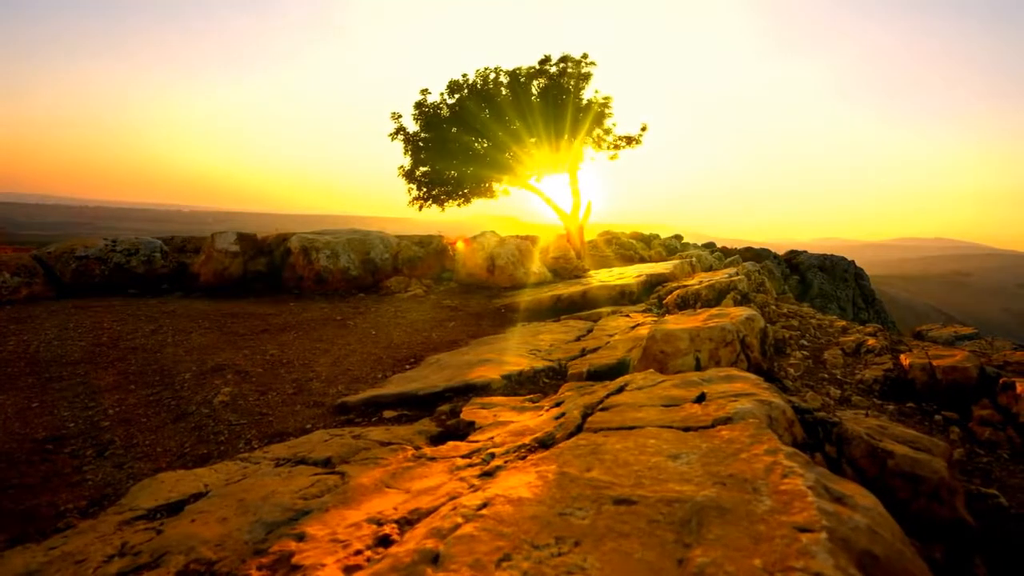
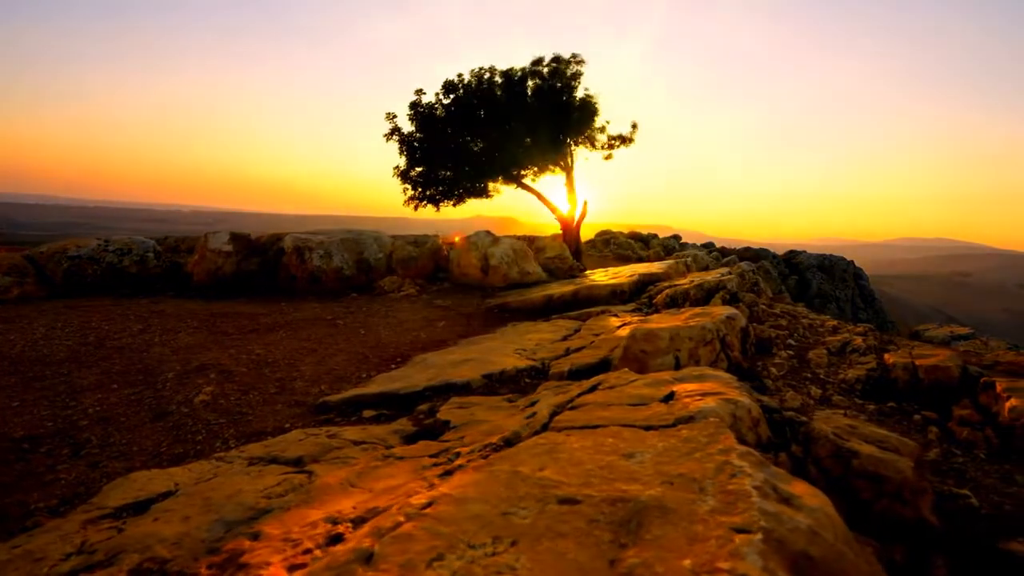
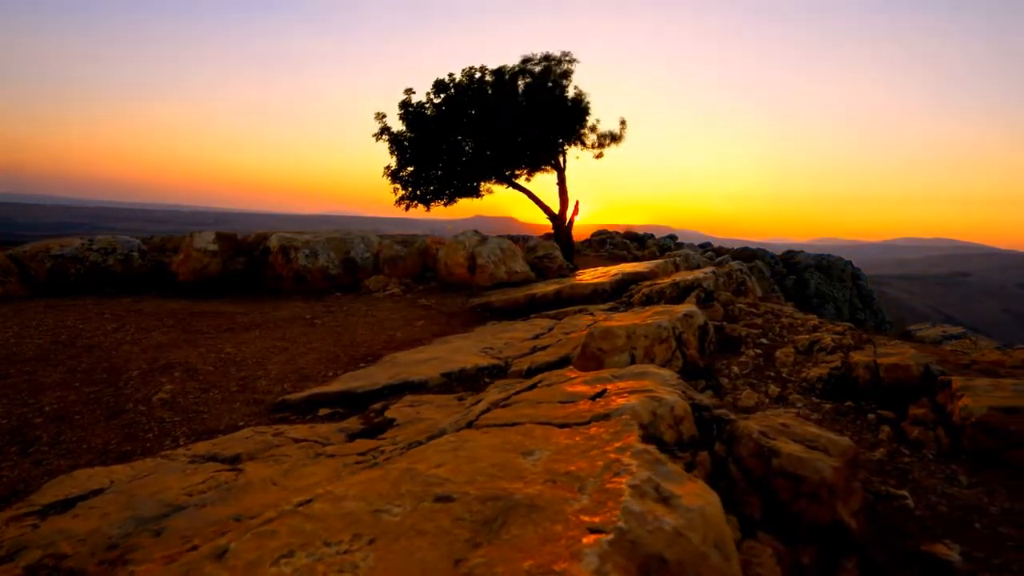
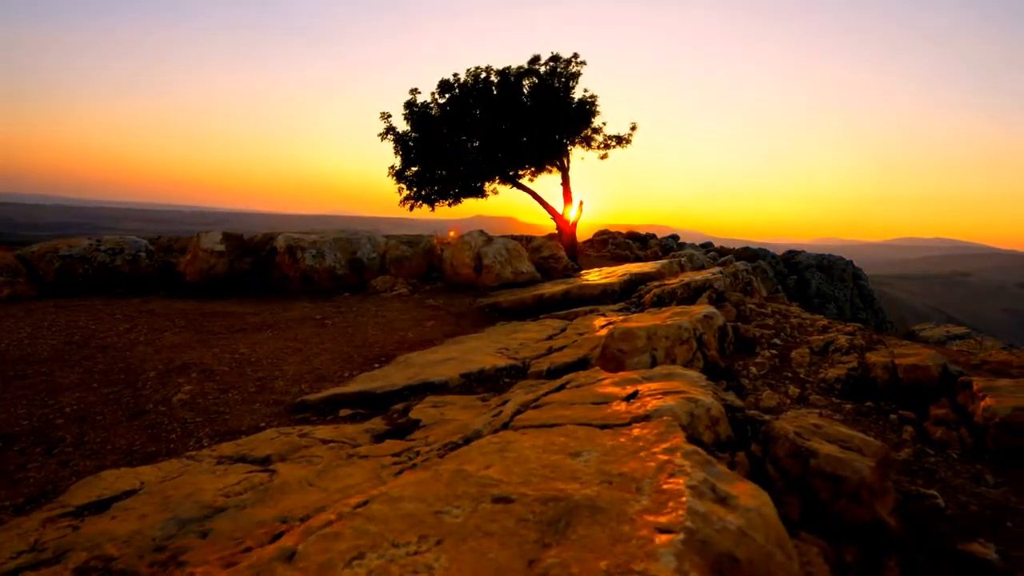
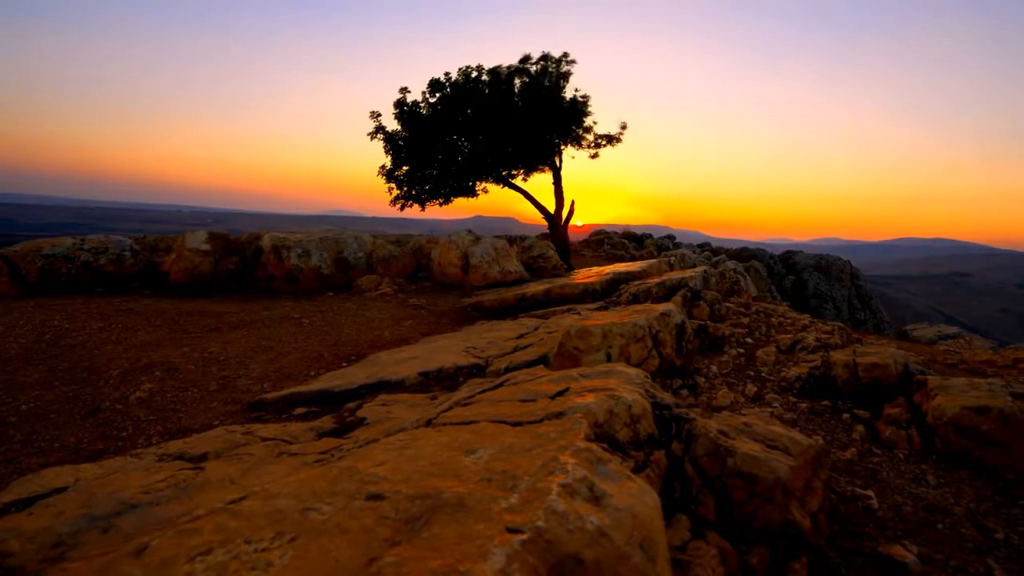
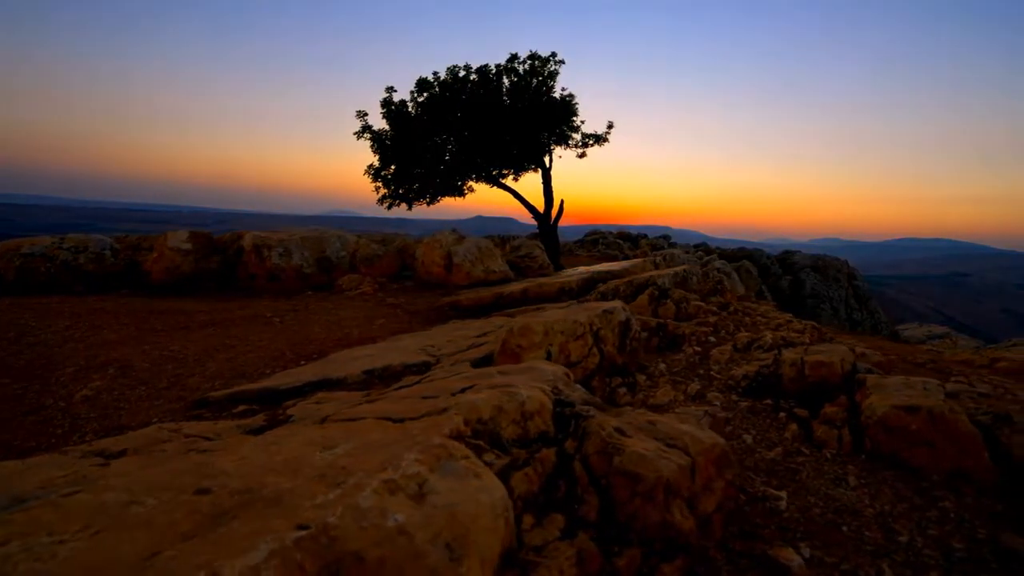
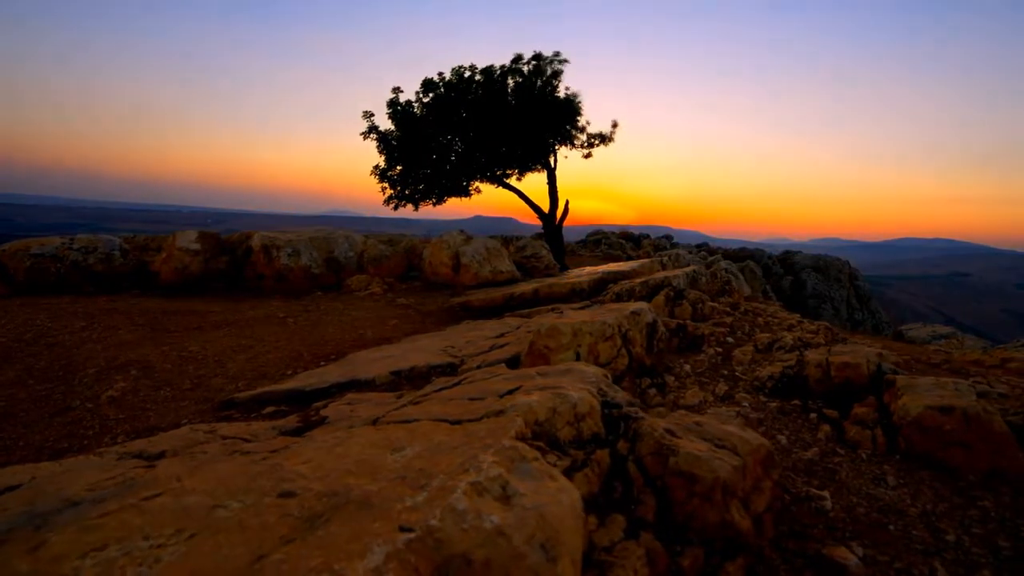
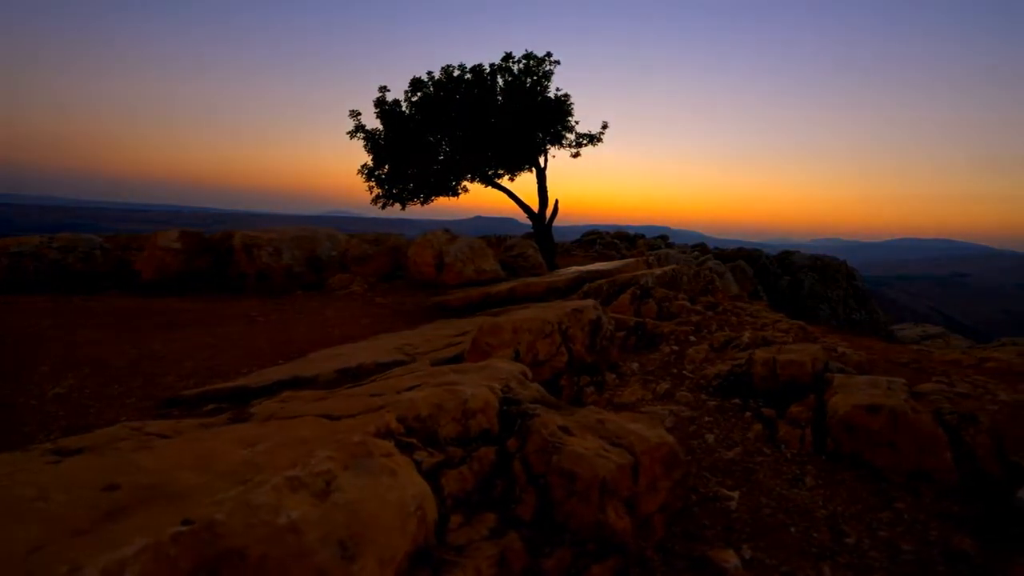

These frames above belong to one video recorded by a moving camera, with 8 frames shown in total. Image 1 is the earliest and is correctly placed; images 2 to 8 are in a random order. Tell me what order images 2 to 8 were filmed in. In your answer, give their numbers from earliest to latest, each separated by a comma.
2, 4, 3, 5, 7, 6, 8
